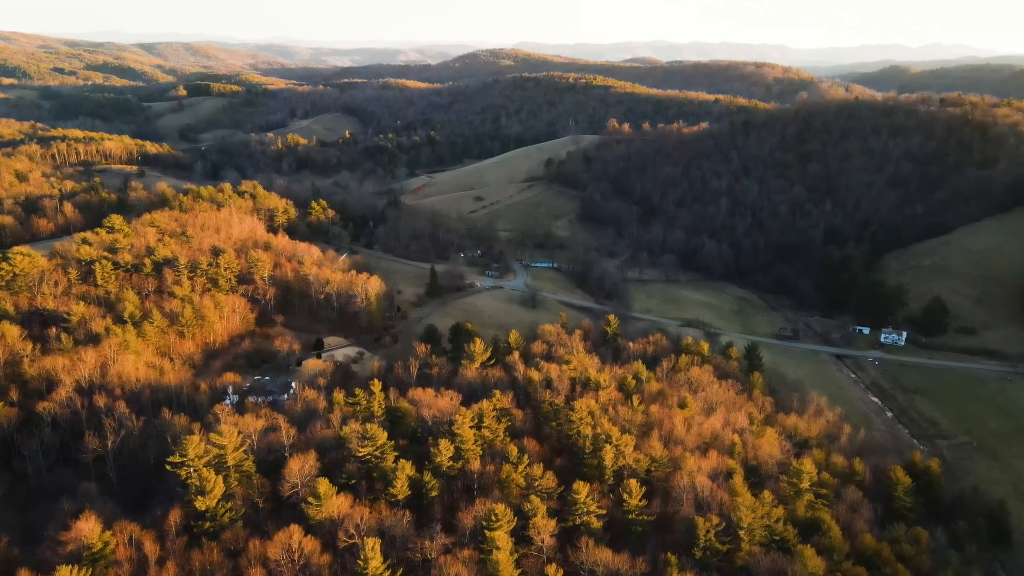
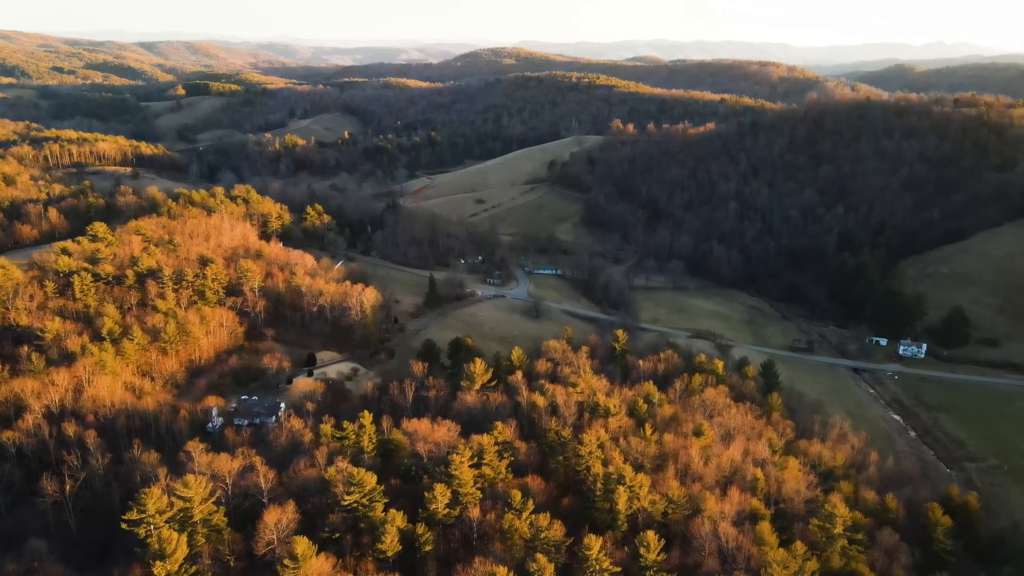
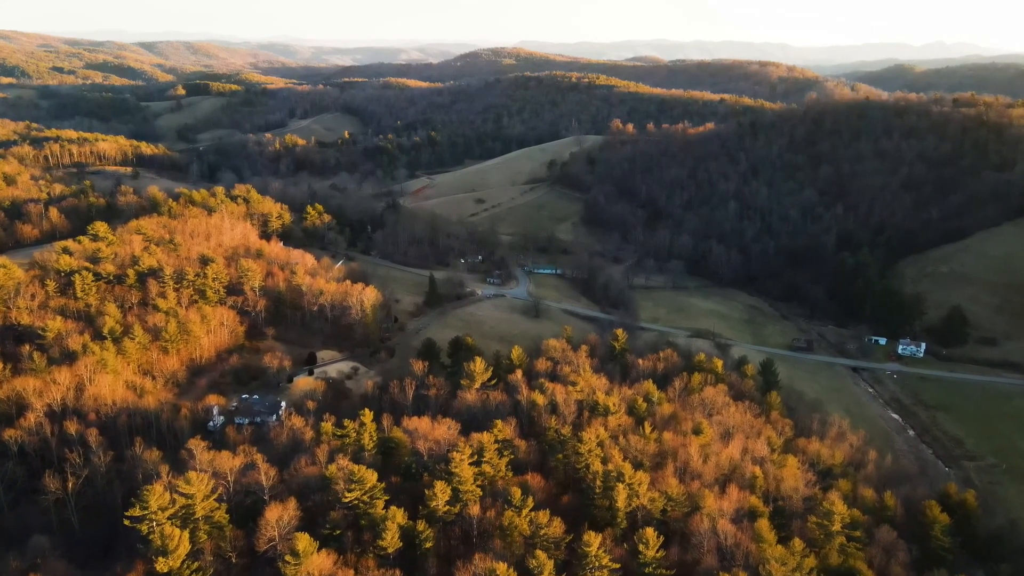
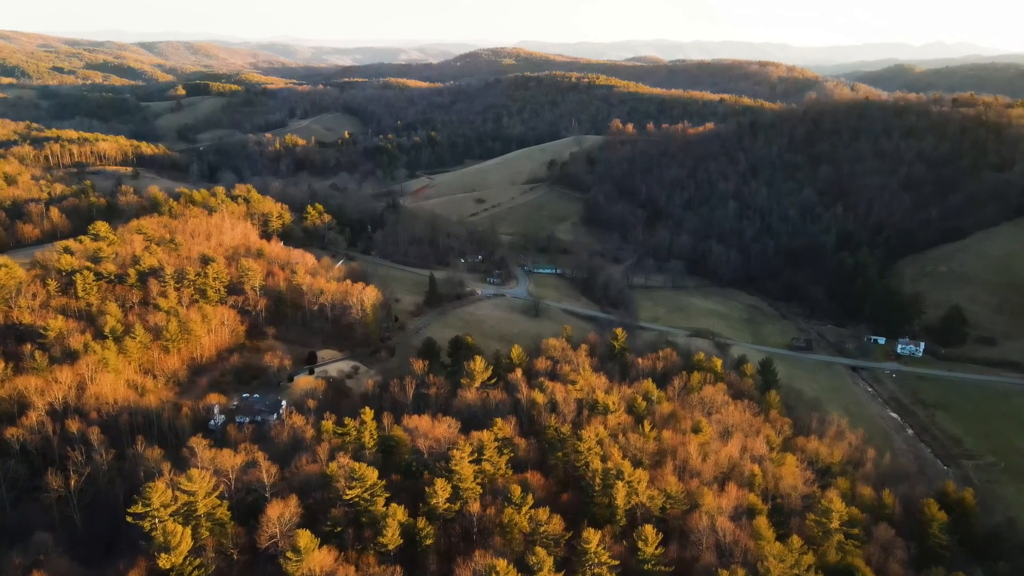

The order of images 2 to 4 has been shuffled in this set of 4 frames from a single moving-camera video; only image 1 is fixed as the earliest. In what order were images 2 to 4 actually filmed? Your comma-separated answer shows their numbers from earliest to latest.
4, 3, 2
